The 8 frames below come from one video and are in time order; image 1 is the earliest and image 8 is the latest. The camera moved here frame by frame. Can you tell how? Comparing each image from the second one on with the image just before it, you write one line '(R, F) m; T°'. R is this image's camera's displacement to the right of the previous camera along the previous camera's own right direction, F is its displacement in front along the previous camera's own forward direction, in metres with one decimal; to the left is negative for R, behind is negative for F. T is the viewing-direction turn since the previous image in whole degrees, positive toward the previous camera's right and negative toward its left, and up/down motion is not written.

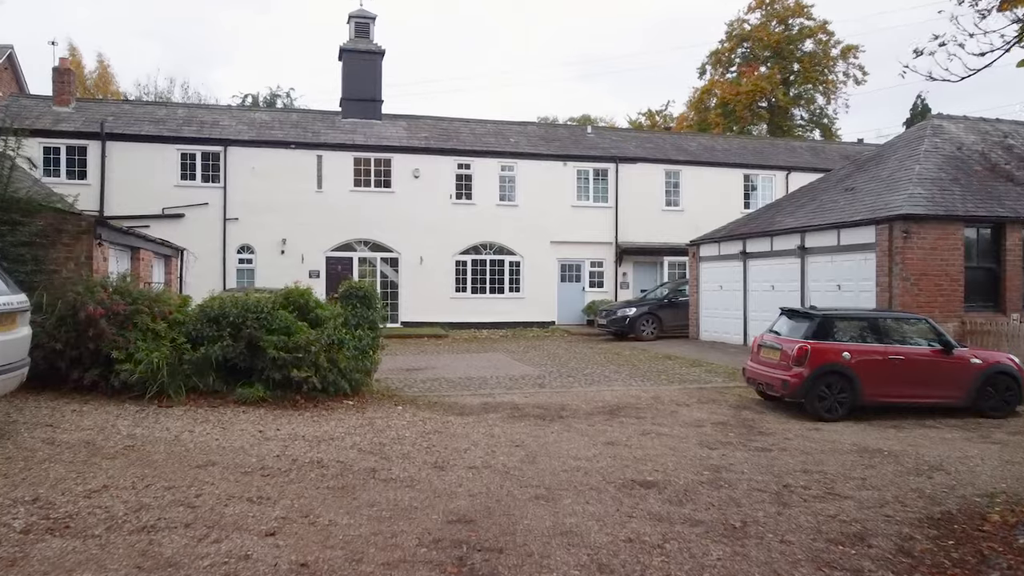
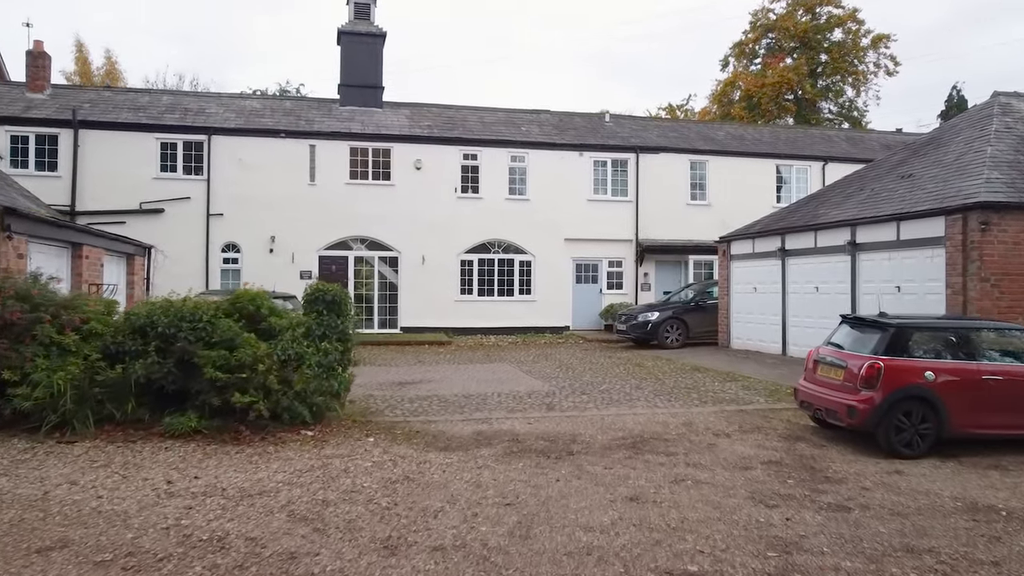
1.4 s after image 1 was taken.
(+0.2, +2.1) m; -1°
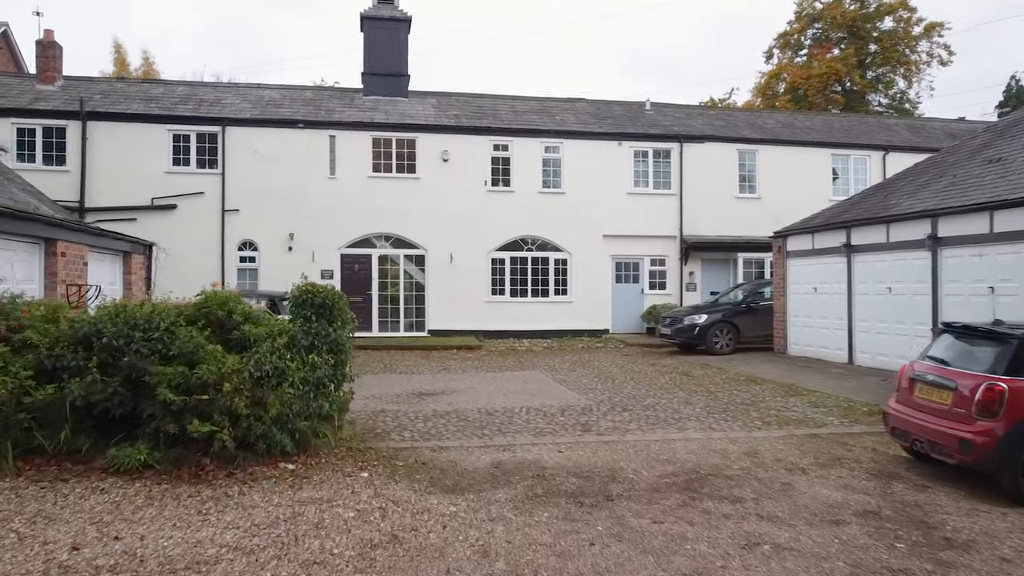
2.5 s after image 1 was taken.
(+0.1, +1.6) m; -2°
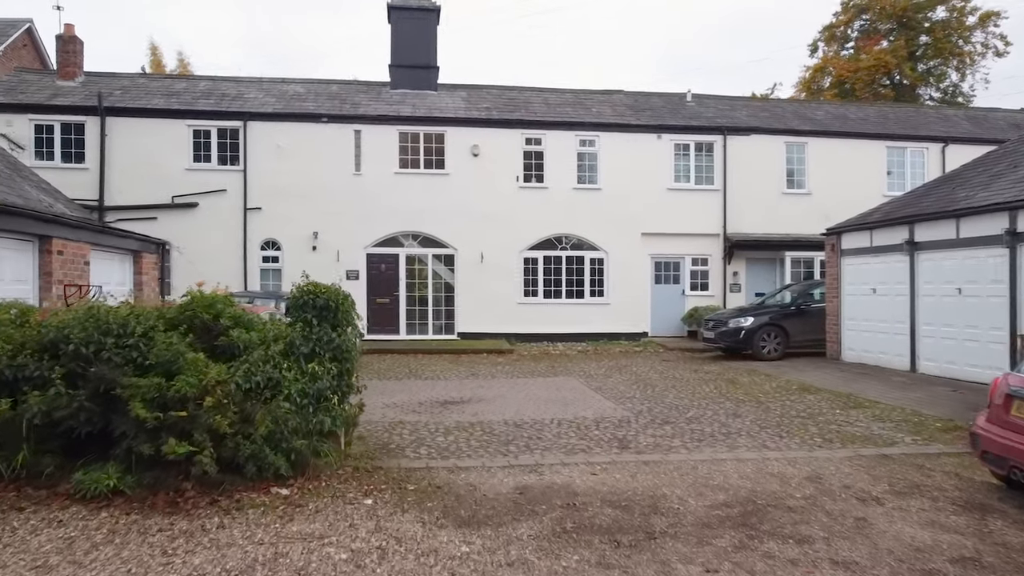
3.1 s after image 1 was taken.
(+0.1, +1.0) m; -2°
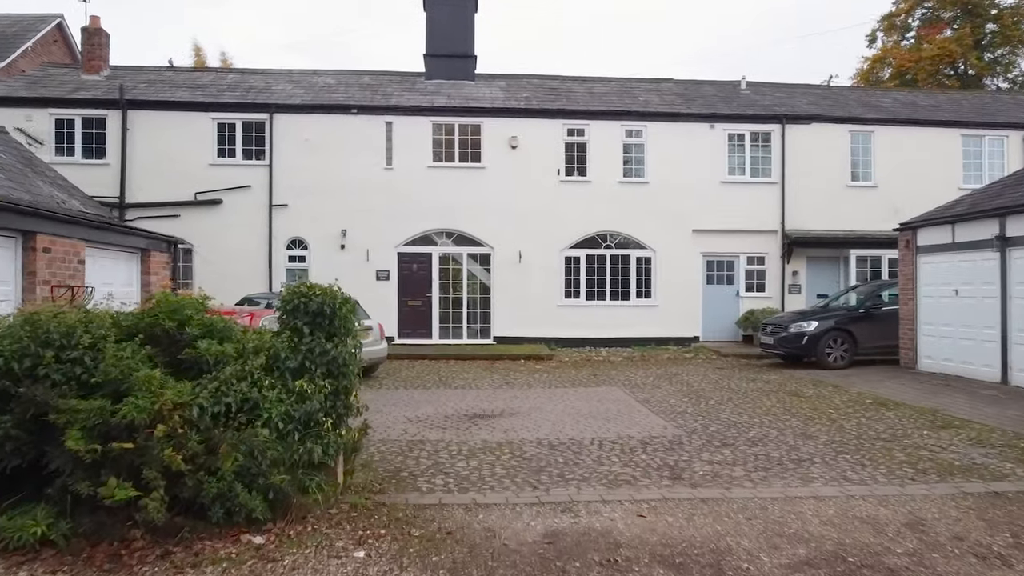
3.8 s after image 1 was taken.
(+0.1, +1.2) m; -3°
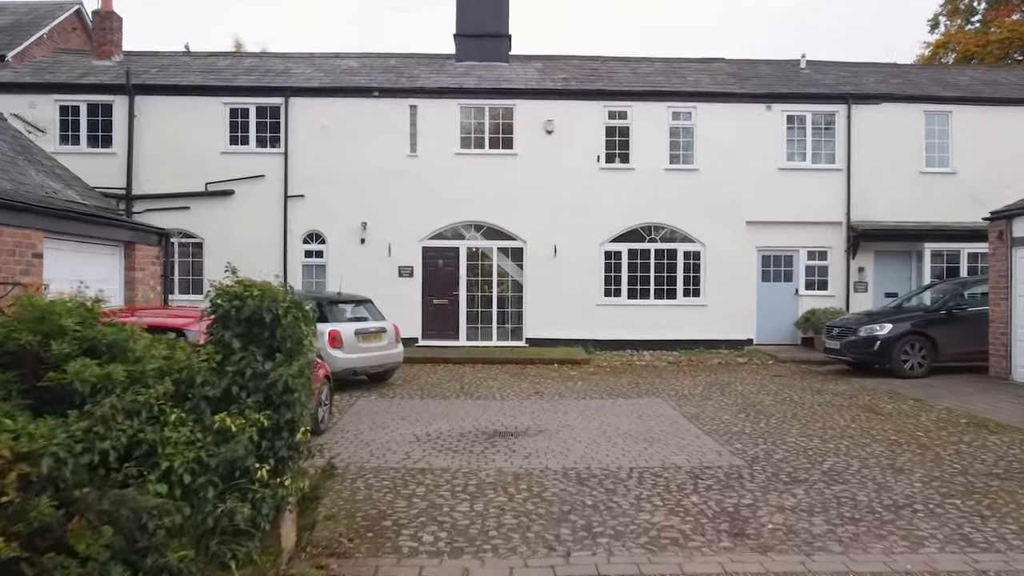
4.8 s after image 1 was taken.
(+0.2, +1.6) m; -3°
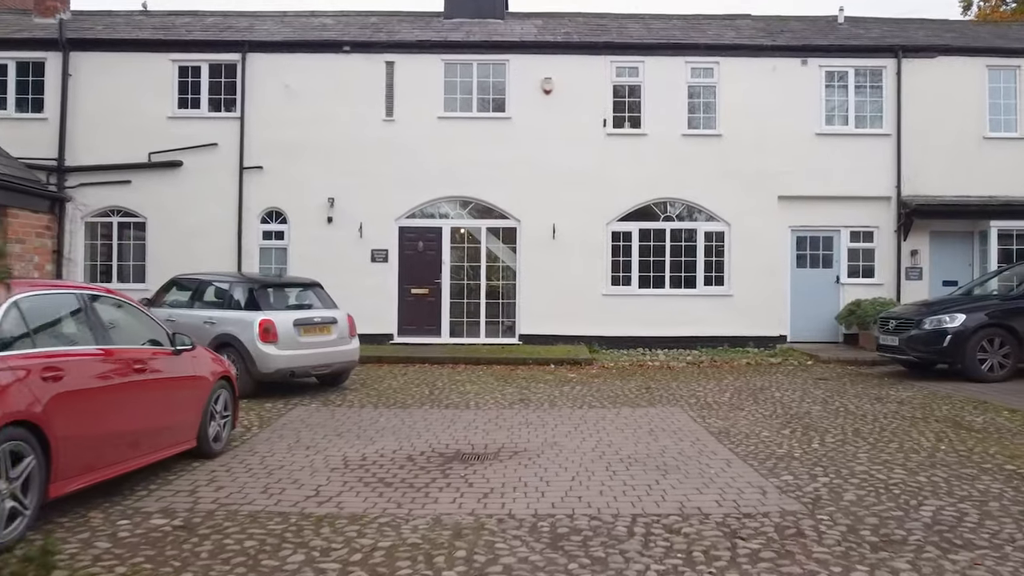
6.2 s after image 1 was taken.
(+0.4, +2.5) m; -1°
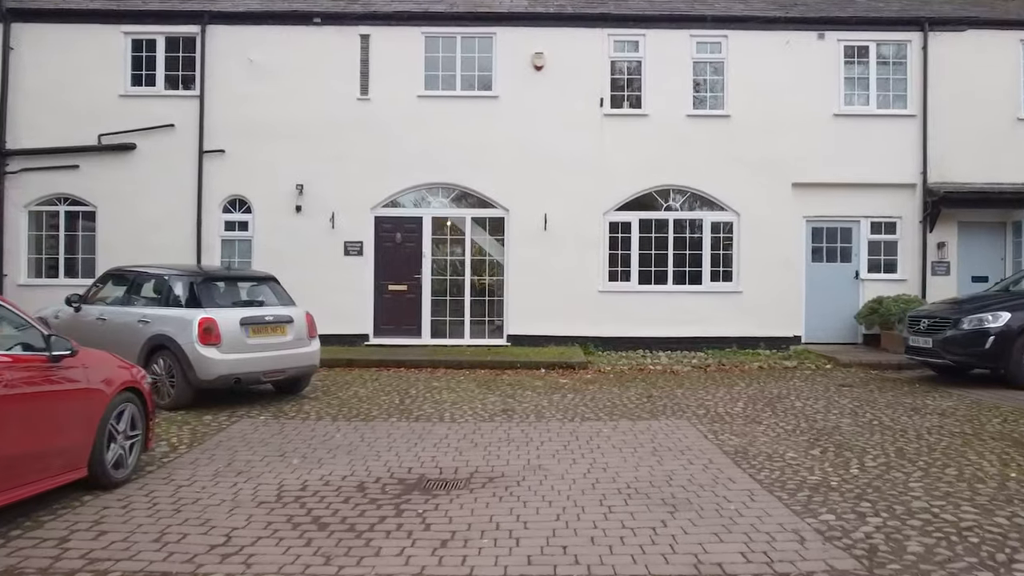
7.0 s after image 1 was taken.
(+0.2, +1.3) m; 0°
